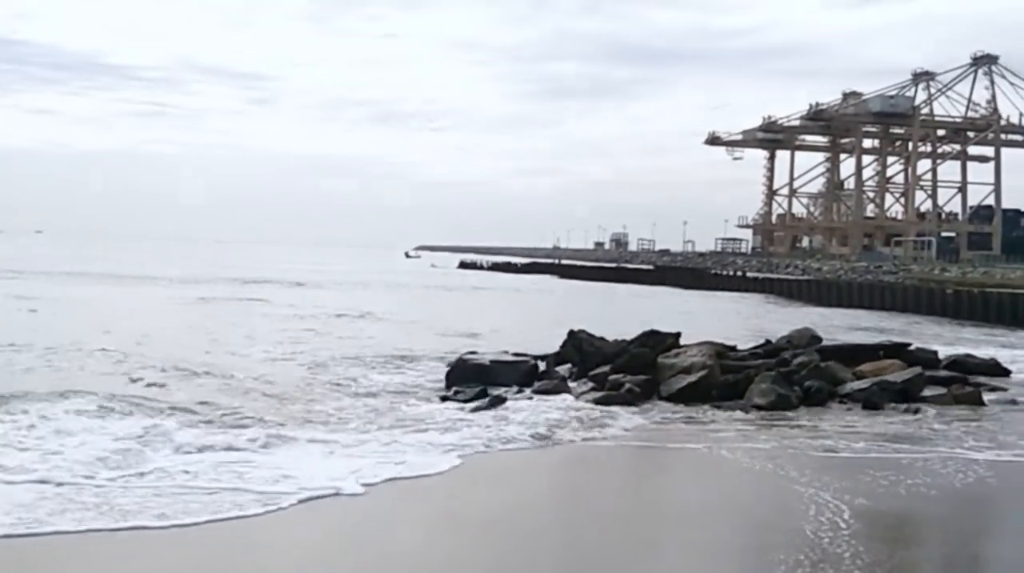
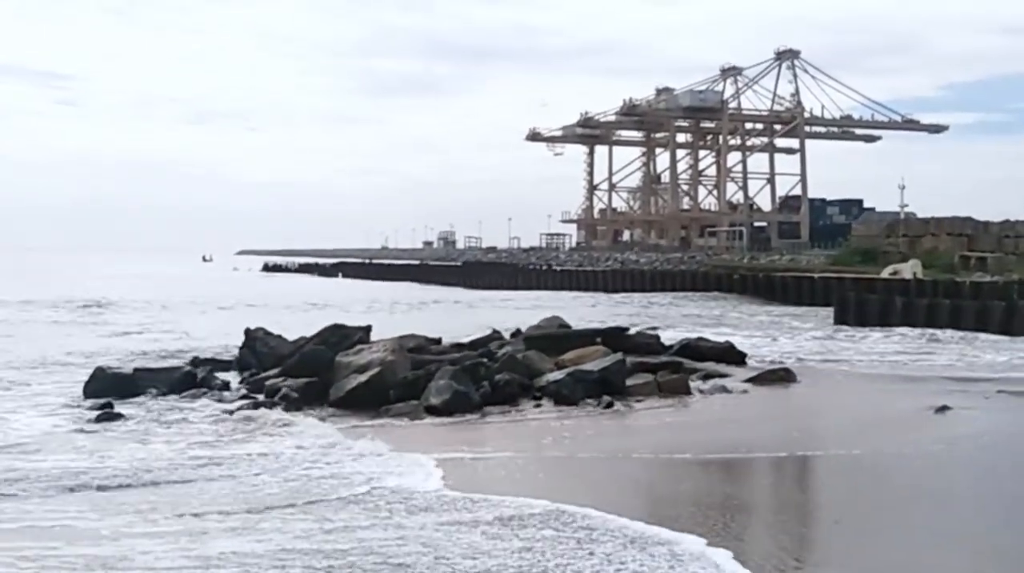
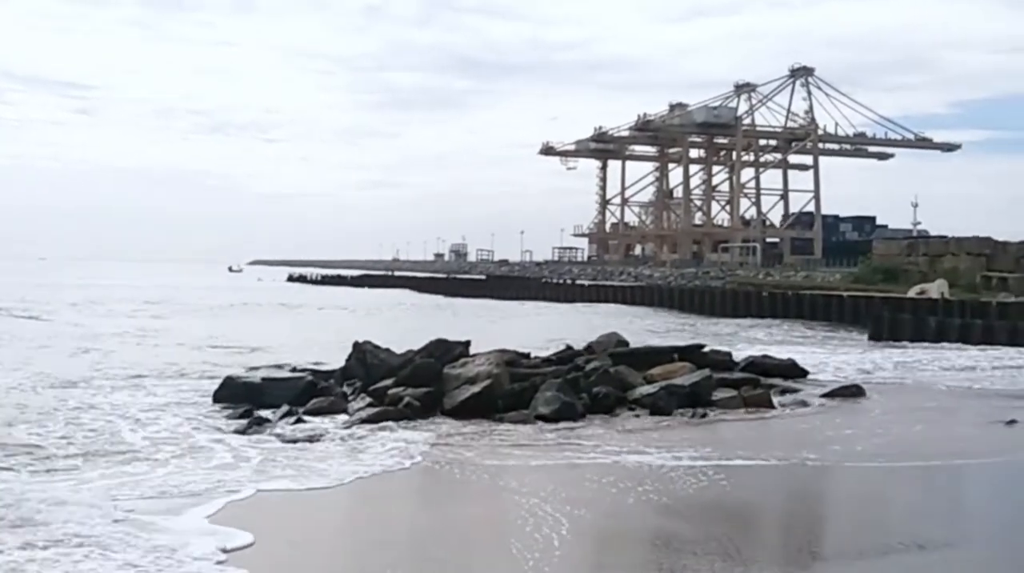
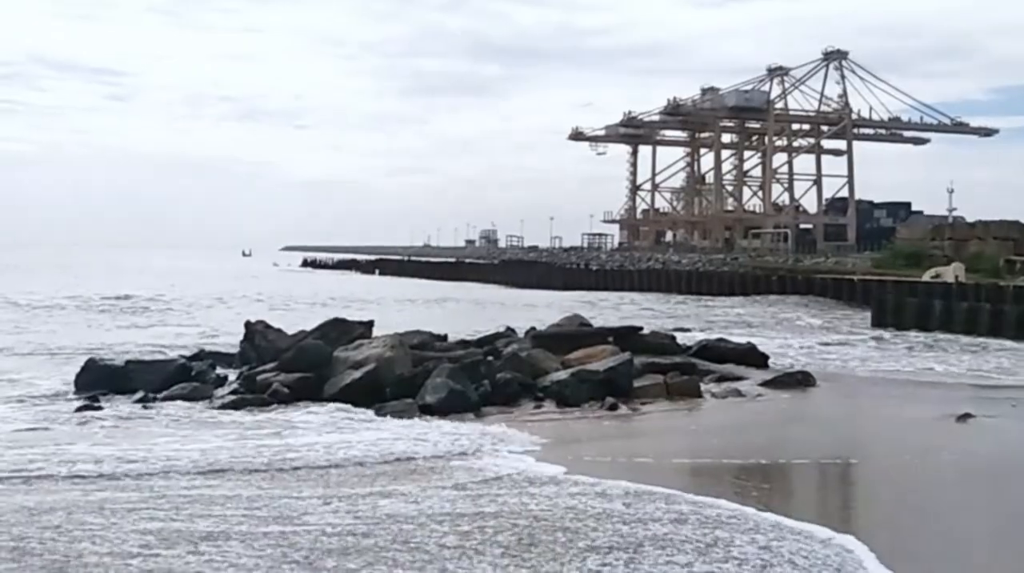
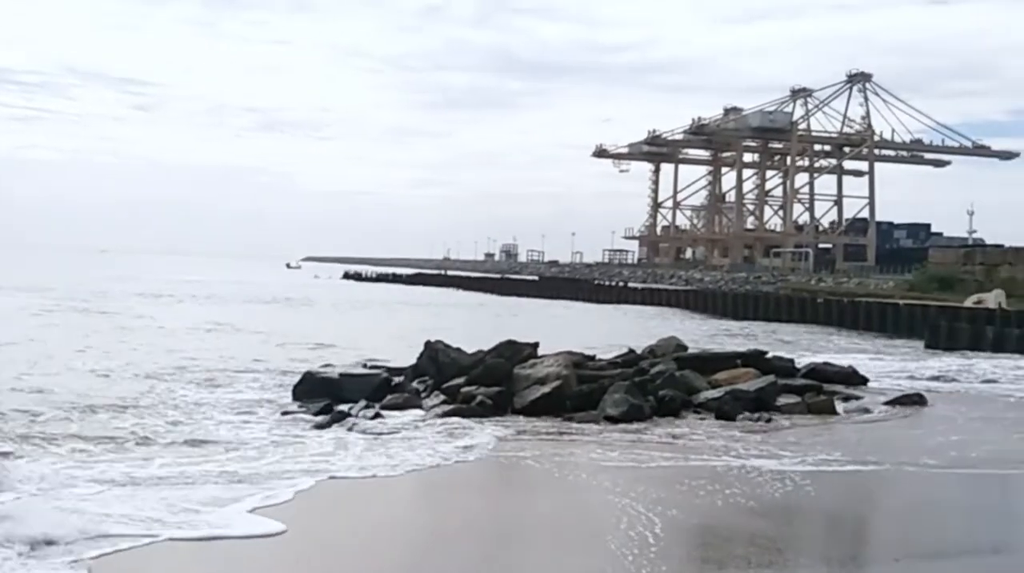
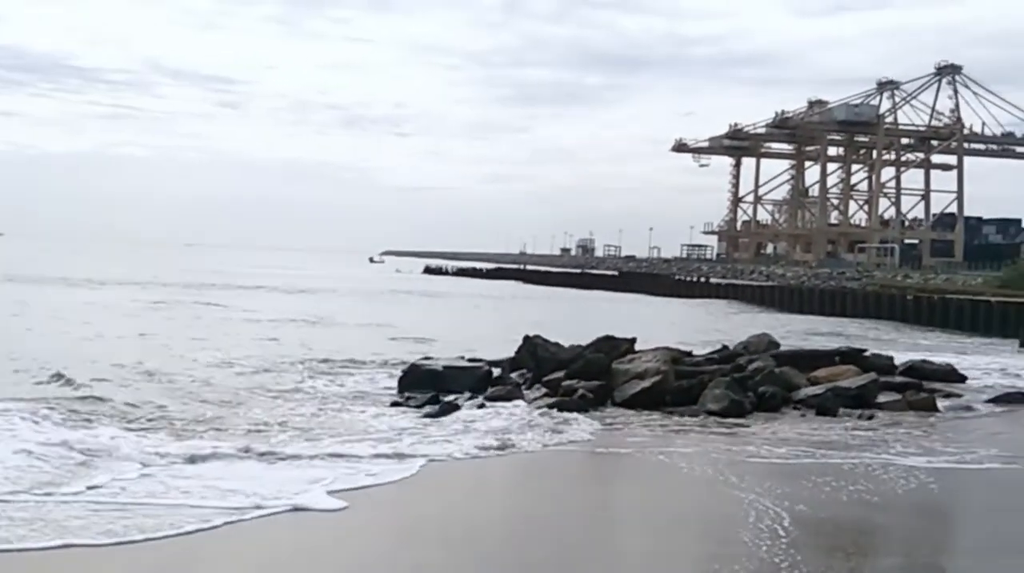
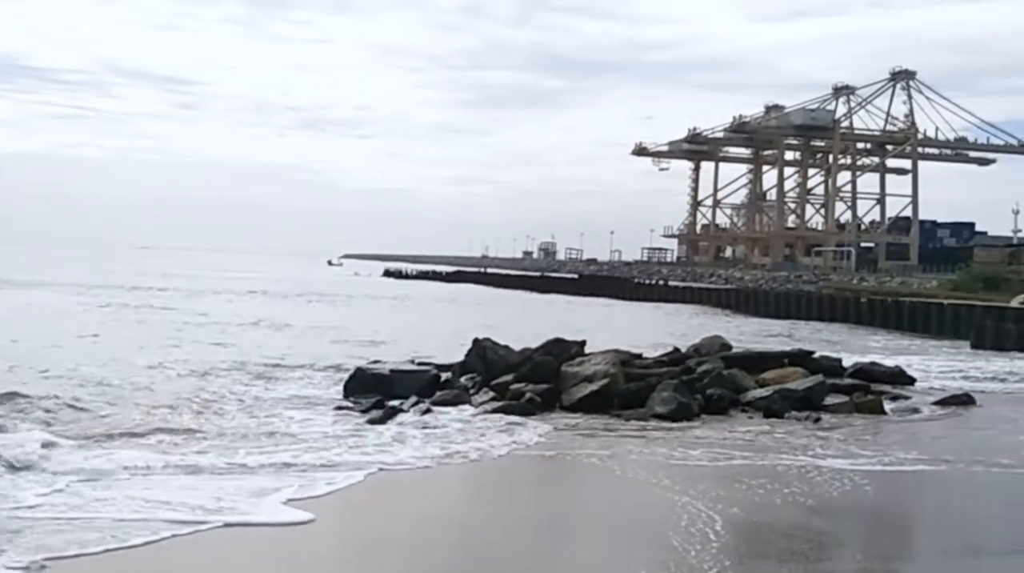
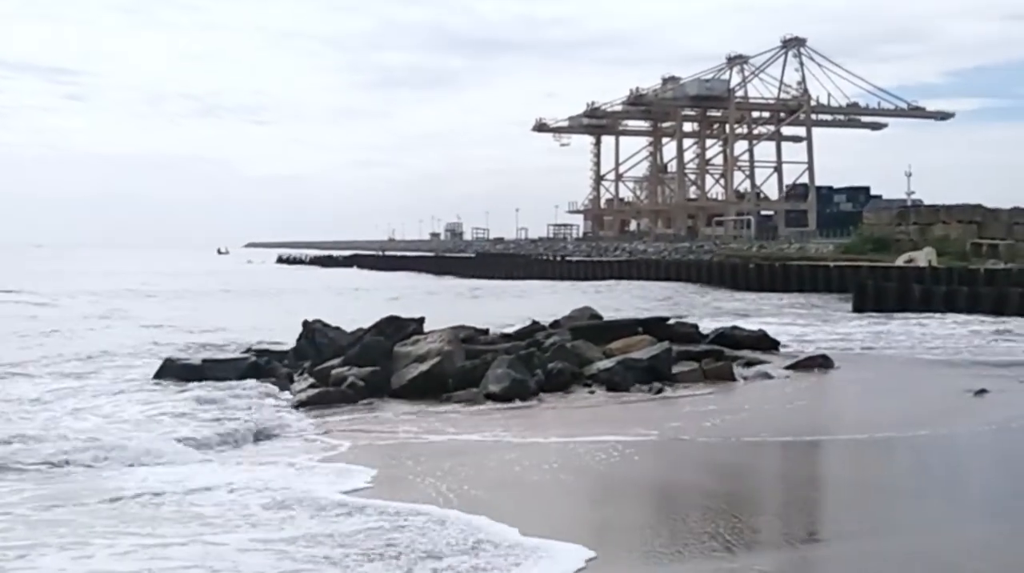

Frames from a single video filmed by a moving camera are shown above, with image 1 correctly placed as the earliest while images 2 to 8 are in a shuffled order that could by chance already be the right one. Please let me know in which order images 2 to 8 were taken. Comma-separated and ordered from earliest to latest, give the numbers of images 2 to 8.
6, 7, 5, 3, 8, 2, 4
